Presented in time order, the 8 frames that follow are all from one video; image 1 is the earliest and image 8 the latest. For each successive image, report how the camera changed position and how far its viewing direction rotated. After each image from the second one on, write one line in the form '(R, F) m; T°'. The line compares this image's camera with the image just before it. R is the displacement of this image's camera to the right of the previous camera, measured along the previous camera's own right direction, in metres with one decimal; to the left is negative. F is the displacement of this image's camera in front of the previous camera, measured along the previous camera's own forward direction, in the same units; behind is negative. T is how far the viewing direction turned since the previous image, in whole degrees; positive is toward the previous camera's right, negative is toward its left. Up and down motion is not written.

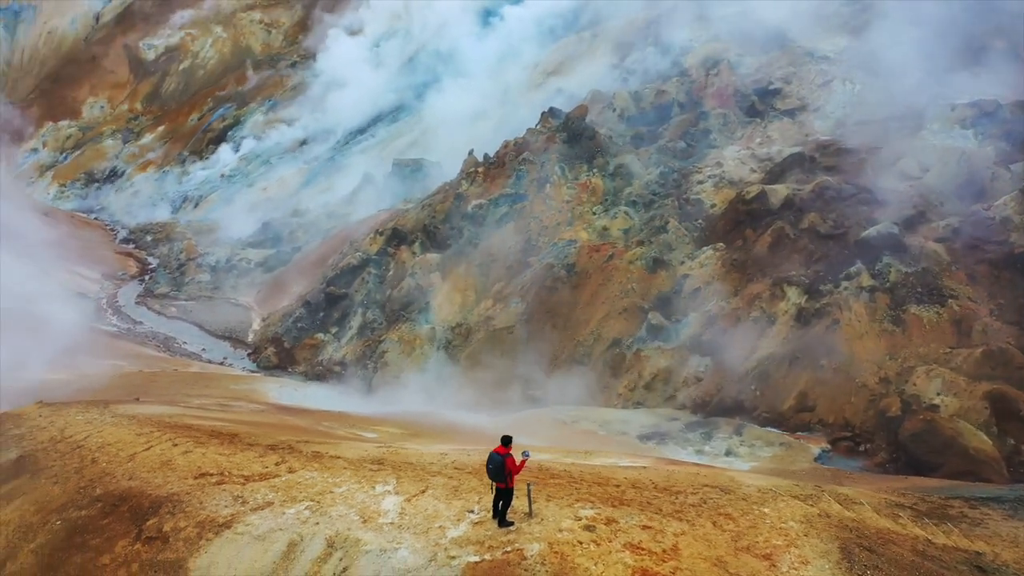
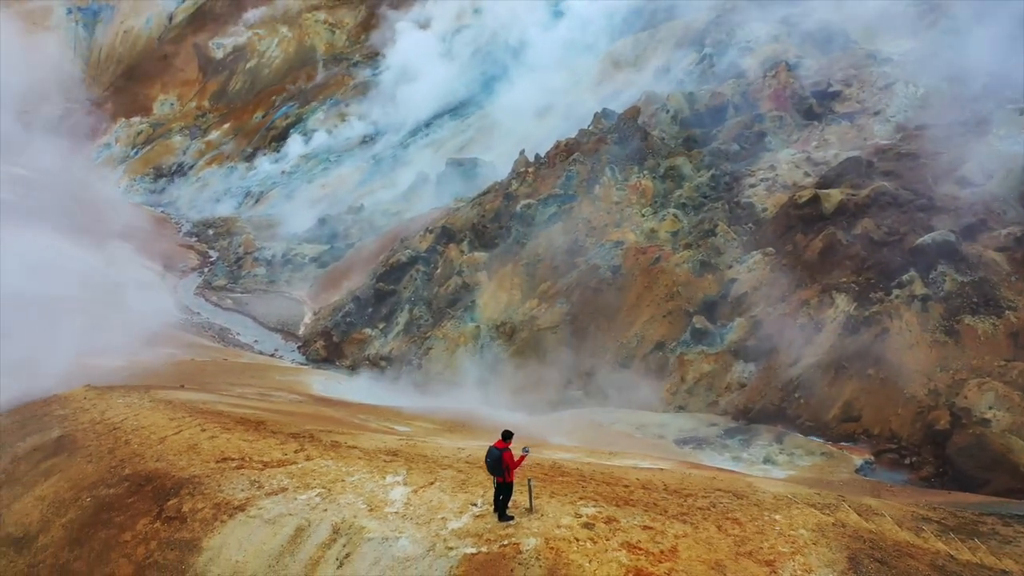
(+0.3, 0.0) m; -4°
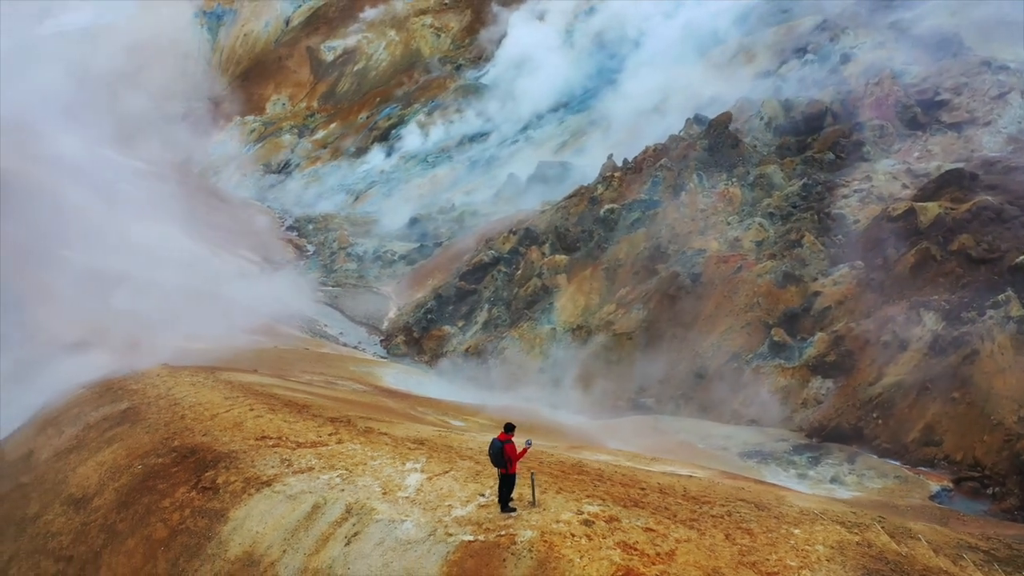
(+0.5, -0.1) m; -7°
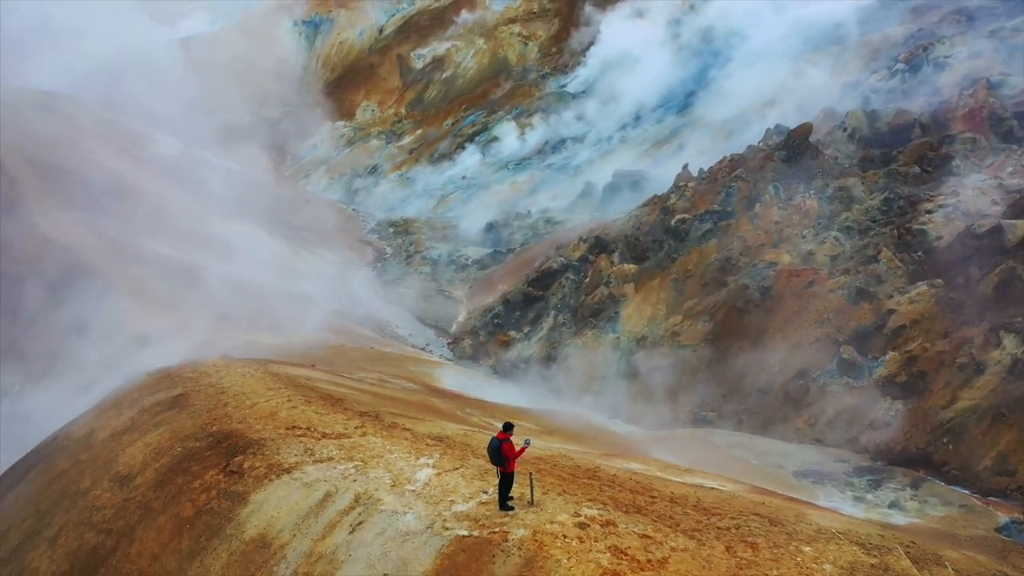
(+0.5, -0.1) m; -6°
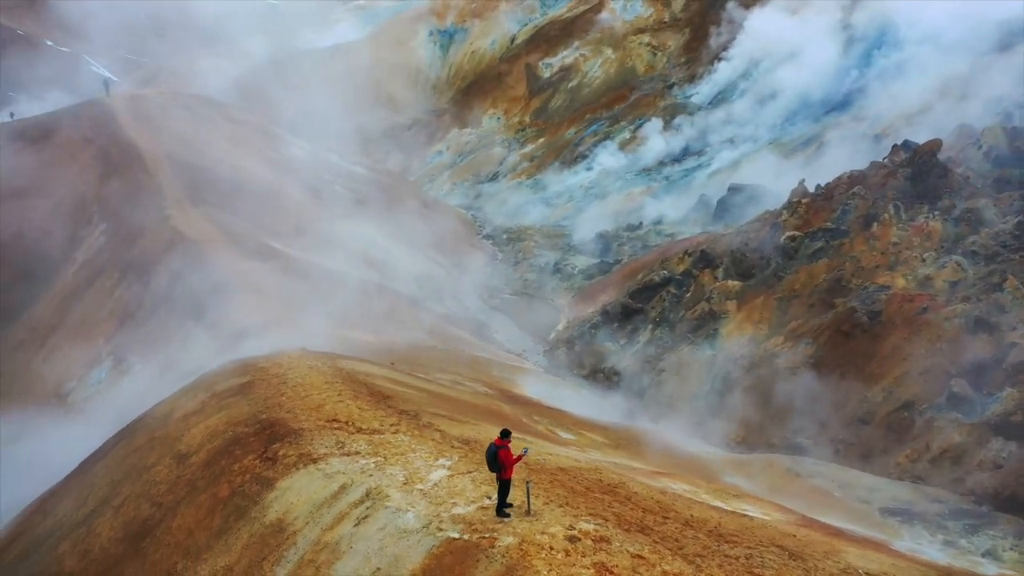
(+0.7, 0.0) m; -9°
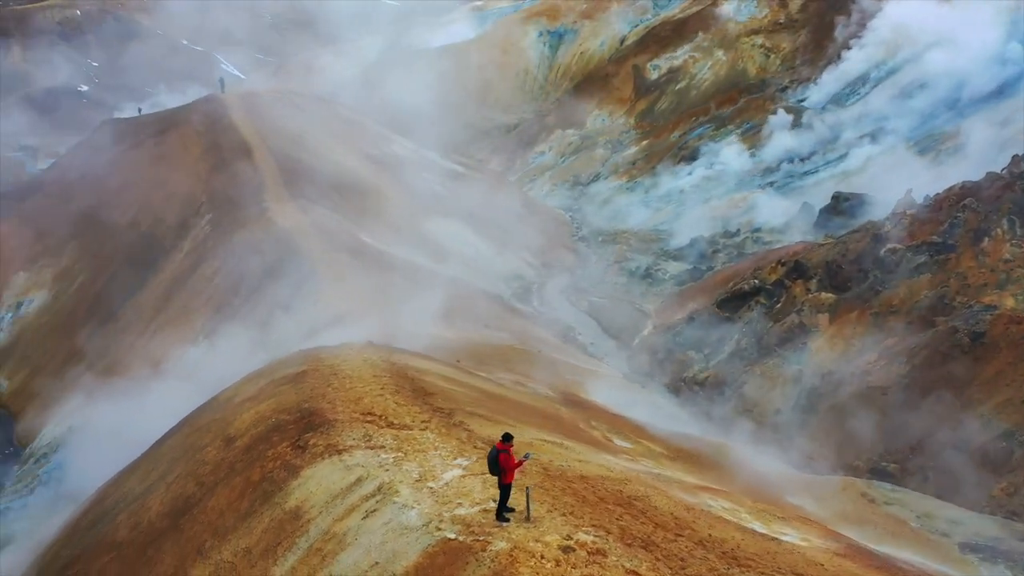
(+0.5, +0.1) m; -7°
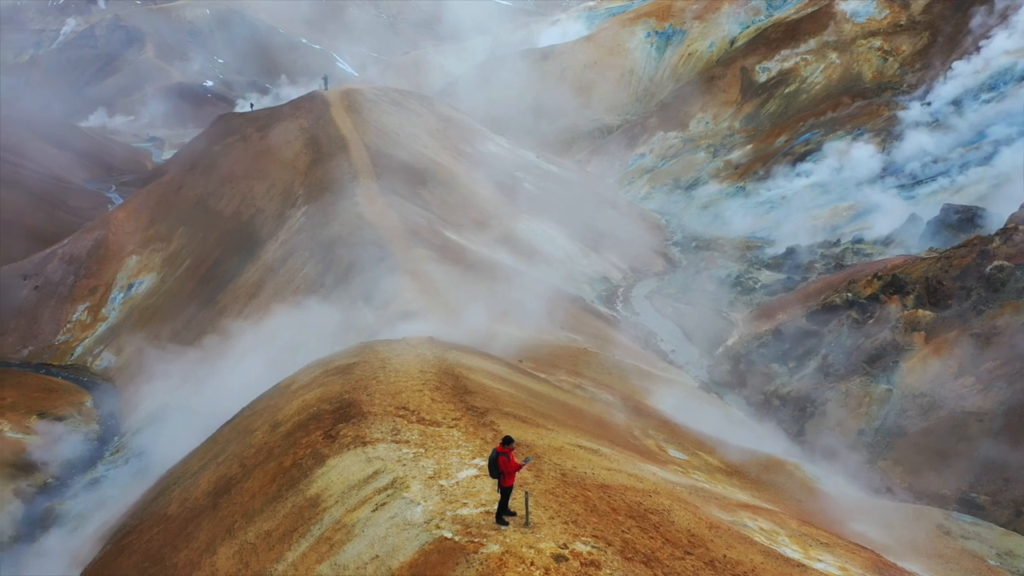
(+0.5, +0.1) m; -7°
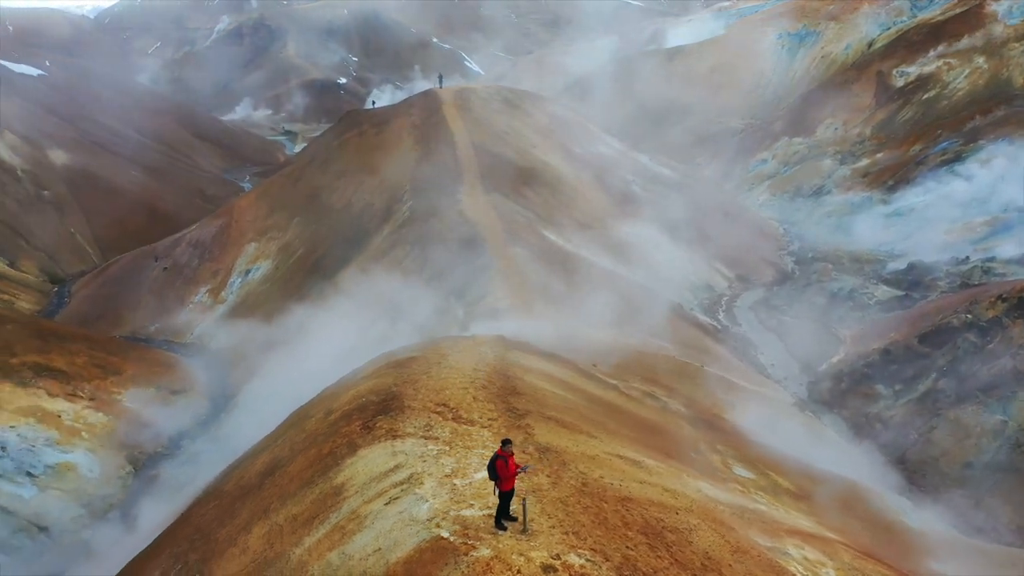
(+0.6, +0.1) m; -8°
